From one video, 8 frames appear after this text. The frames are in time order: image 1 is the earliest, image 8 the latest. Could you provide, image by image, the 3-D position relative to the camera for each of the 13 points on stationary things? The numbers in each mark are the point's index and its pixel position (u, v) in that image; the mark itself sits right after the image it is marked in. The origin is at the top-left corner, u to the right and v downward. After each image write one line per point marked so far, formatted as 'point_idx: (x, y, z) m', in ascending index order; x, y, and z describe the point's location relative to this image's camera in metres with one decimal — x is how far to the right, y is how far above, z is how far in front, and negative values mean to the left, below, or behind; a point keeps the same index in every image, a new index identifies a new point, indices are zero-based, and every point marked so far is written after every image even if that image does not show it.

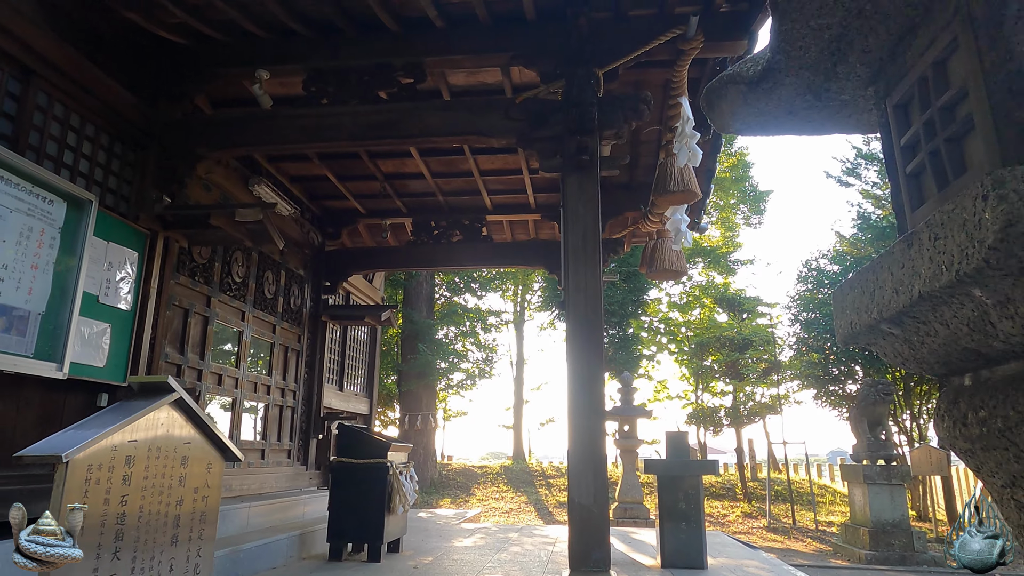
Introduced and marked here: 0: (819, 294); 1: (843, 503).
0: (+5.6, -0.1, +12.2) m
1: (+6.7, -4.3, +13.3) m
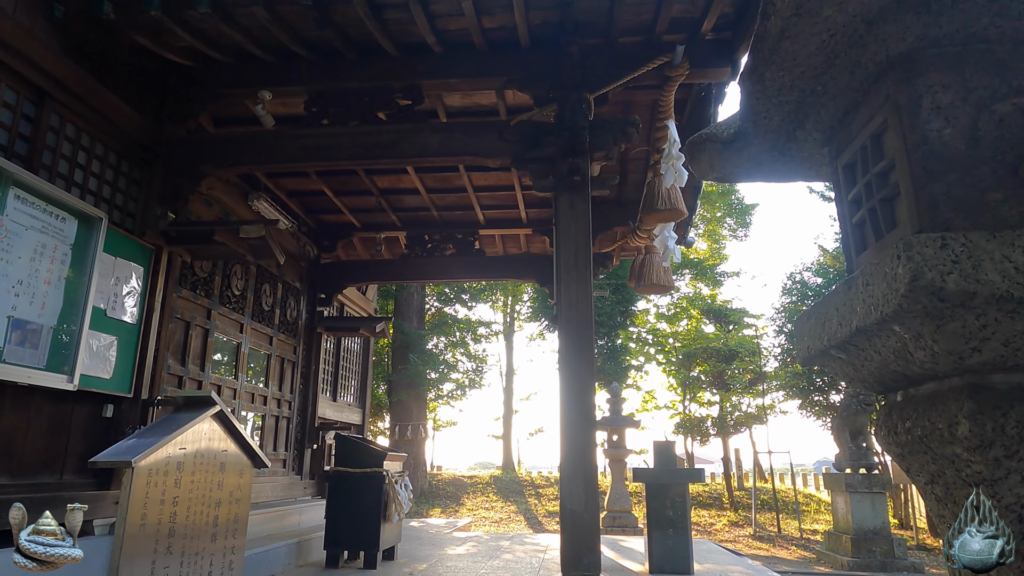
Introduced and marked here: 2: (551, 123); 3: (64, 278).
0: (+5.5, -0.3, +12.4) m
1: (+6.5, -4.6, +13.6) m
2: (+0.3, +1.1, +4.4) m
3: (-2.4, +0.1, +3.5) m
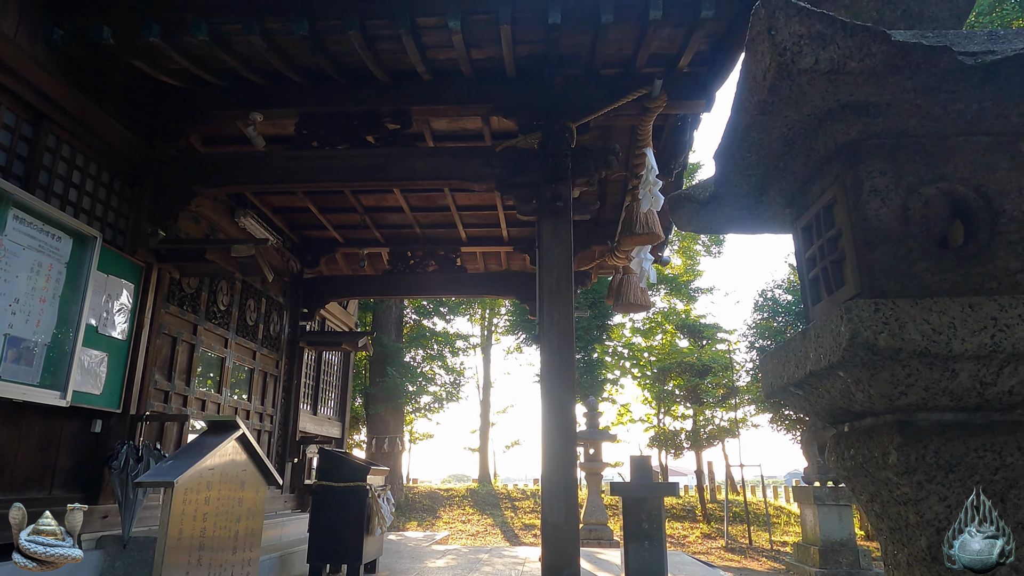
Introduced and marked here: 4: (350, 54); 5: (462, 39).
0: (+5.0, -0.7, +12.8) m
1: (+6.0, -4.9, +13.9) m
2: (+0.2, +0.9, +4.6) m
3: (-2.5, 0.0, +3.6) m
4: (-1.0, +1.4, +4.1) m
5: (-0.3, +1.5, +3.9) m
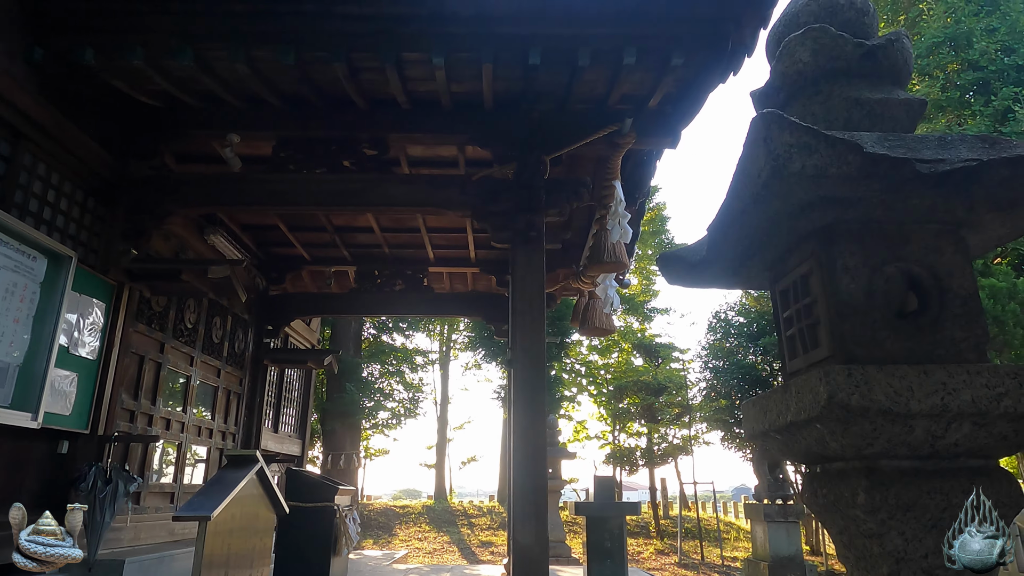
0: (+4.3, -1.1, +13.2) m
1: (+5.0, -5.4, +14.3) m
2: (0.0, +0.8, +4.7) m
3: (-2.6, -0.1, +3.6) m
4: (-1.1, +1.3, +4.2) m
5: (-0.4, +1.3, +4.0) m
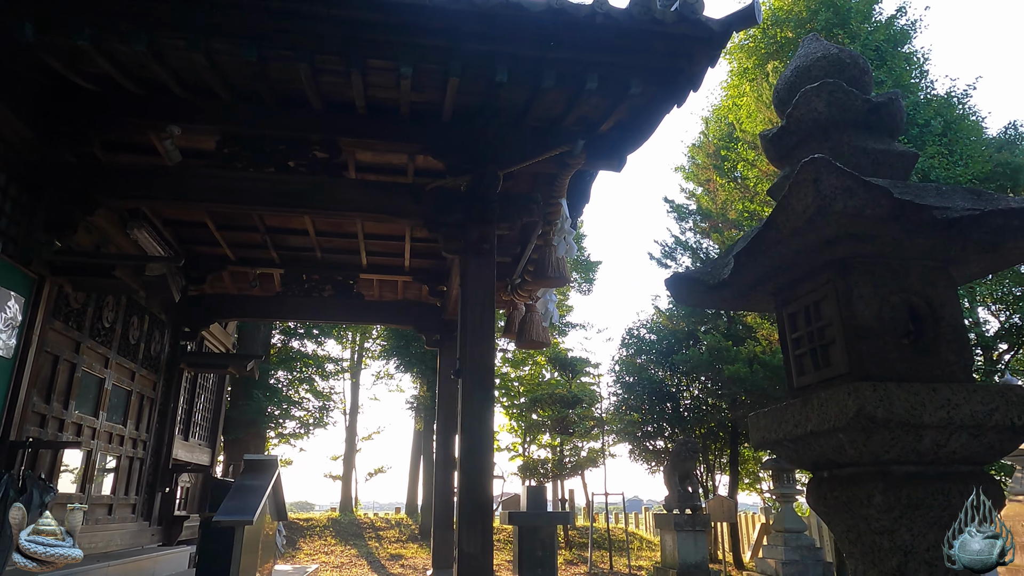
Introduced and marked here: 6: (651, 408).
0: (+2.6, -1.5, +13.7) m
1: (+3.1, -5.8, +14.8) m
2: (-0.4, +0.7, +4.8) m
3: (-2.8, -0.1, +3.3) m
4: (-1.4, +1.3, +4.1) m
5: (-0.6, +1.3, +4.0) m
6: (+2.8, -2.4, +13.2) m
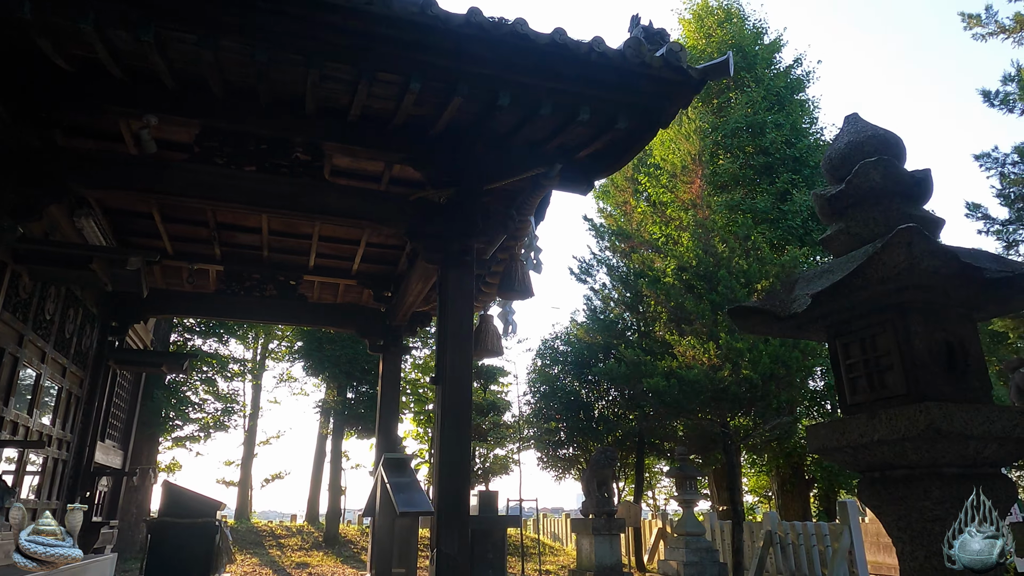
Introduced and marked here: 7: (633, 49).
0: (+0.9, -1.7, +14.2) m
1: (+0.9, -6.1, +15.3) m
2: (-0.5, +0.6, +5.0) m
3: (-2.7, 0.0, +3.0) m
4: (-1.4, +1.3, +4.1) m
5: (-0.6, +1.2, +4.2) m
6: (+1.1, -2.7, +13.7) m
7: (+0.8, +1.5, +4.2) m
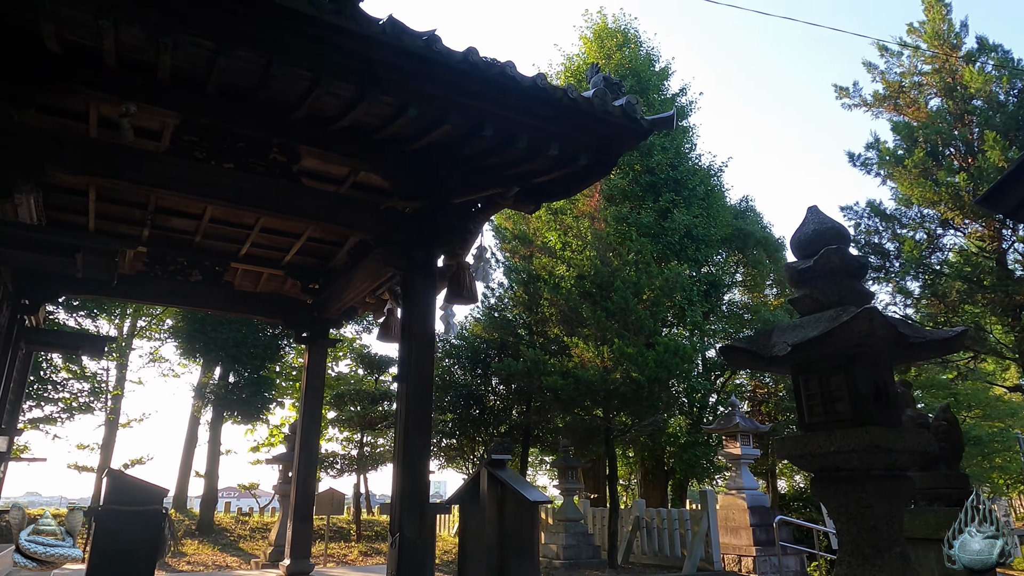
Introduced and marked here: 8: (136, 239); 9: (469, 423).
0: (-1.5, -1.6, +14.7) m
1: (-2.0, -6.0, +15.8) m
2: (-0.8, +0.6, +5.3) m
3: (-2.6, 0.0, +3.0) m
4: (-1.5, +1.3, +4.3) m
5: (-0.8, +1.2, +4.5) m
6: (-1.3, -2.6, +14.2) m
7: (+0.6, +1.4, +4.9) m
8: (-3.7, +0.5, +6.6) m
9: (-0.9, -2.9, +14.0) m
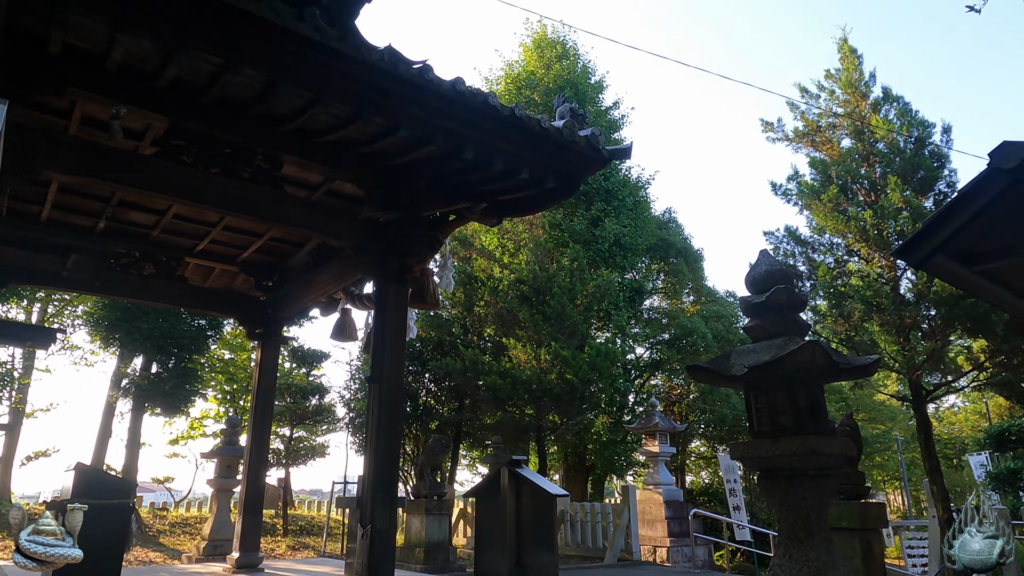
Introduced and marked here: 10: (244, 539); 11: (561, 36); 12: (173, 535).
0: (-3.0, -1.6, +14.8) m
1: (-3.8, -5.9, +15.9) m
2: (-1.1, +0.5, +5.6) m
3: (-2.6, 0.0, +3.1) m
4: (-1.6, +1.2, +4.5) m
5: (-0.9, +1.1, +4.8) m
6: (-2.7, -2.5, +14.4) m
7: (+0.4, +1.3, +5.3) m
8: (-4.1, +0.6, +6.5) m
9: (-2.4, -2.8, +14.2) m
10: (-2.8, -2.6, +6.9) m
11: (+1.5, +7.4, +19.5) m
12: (-6.9, -5.0, +13.4) m
